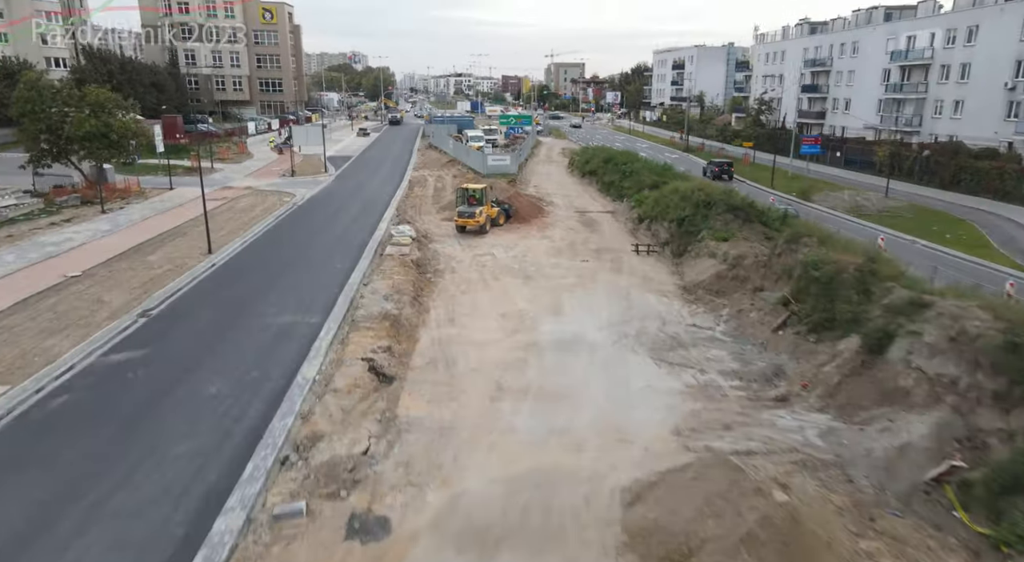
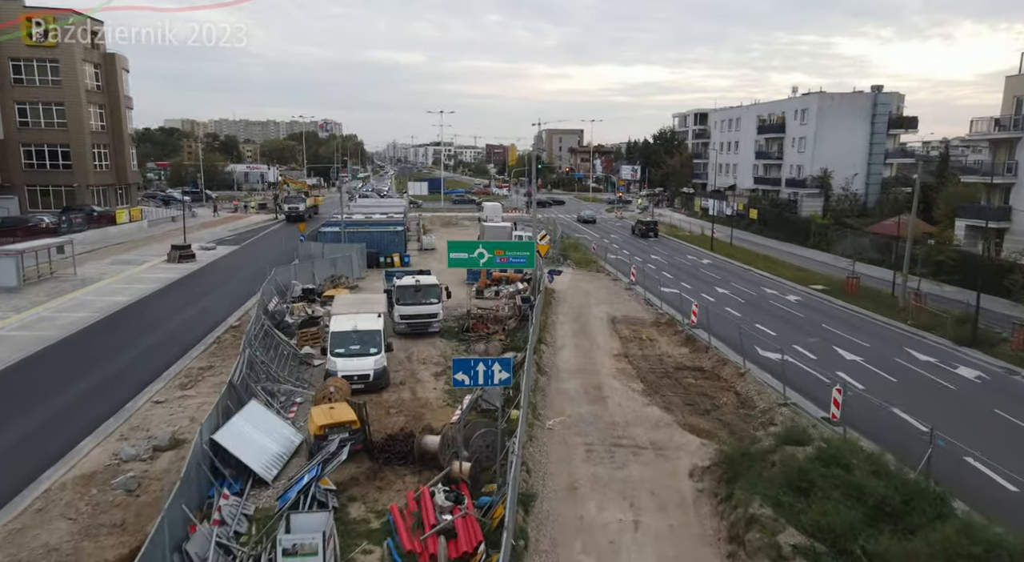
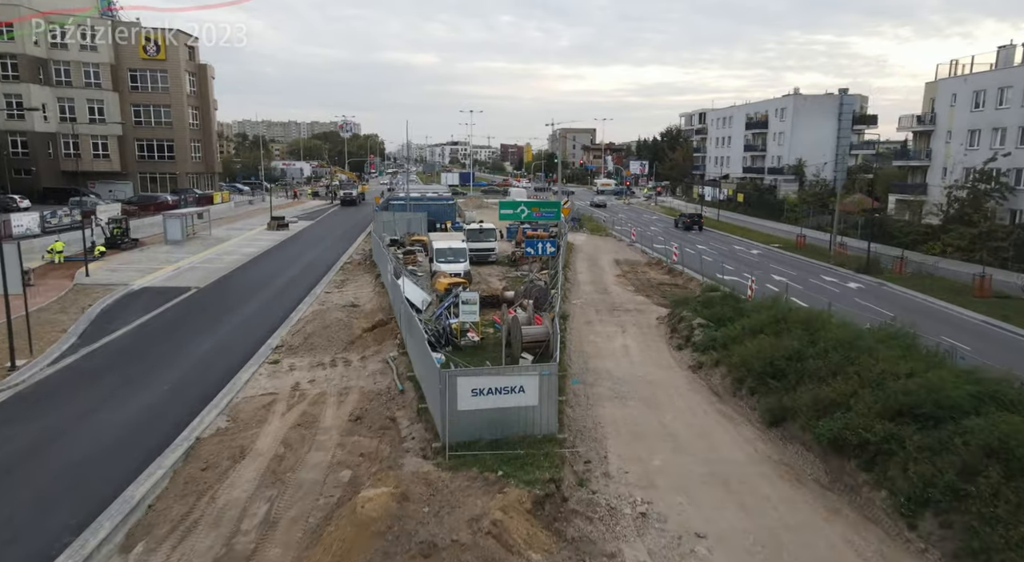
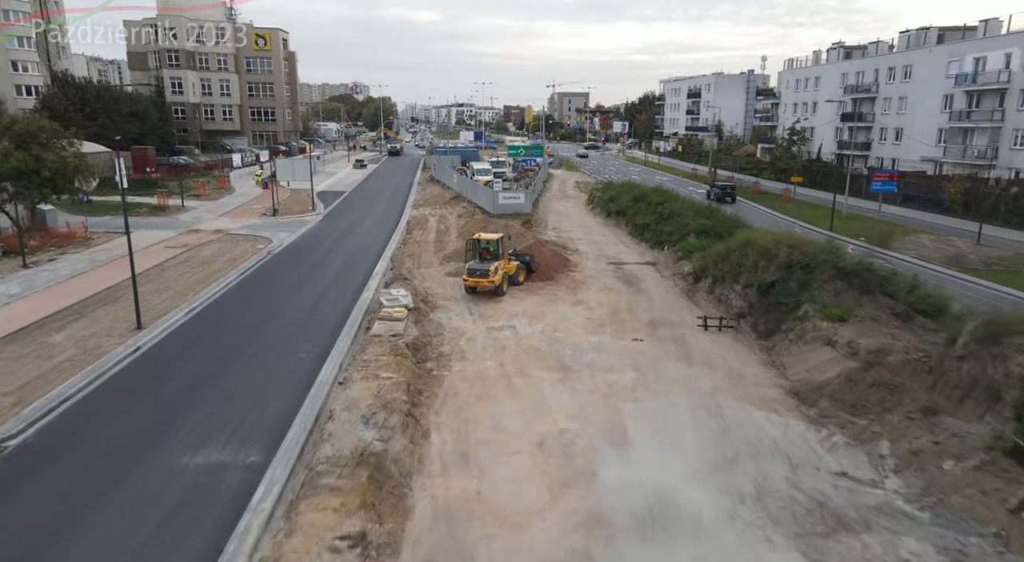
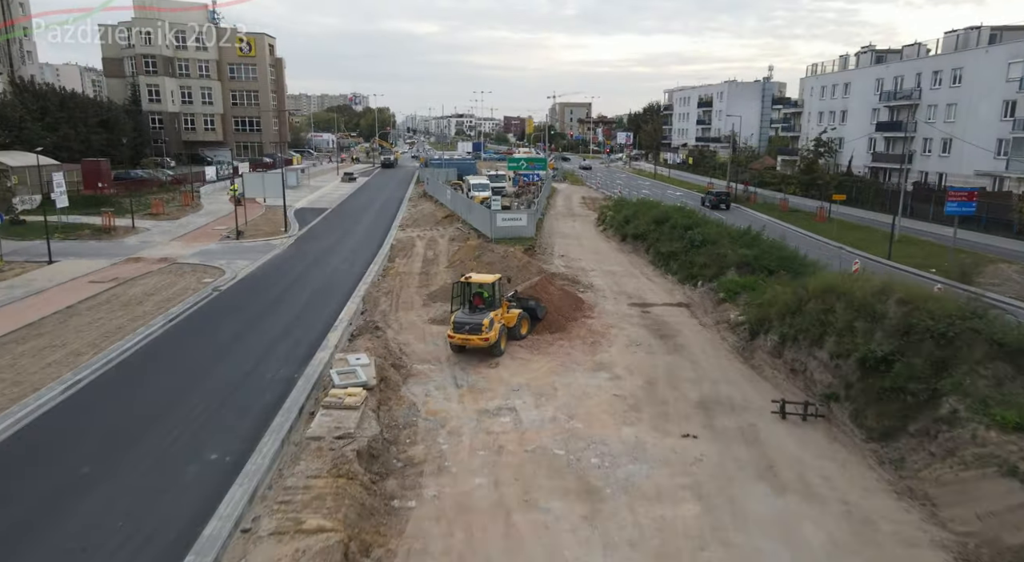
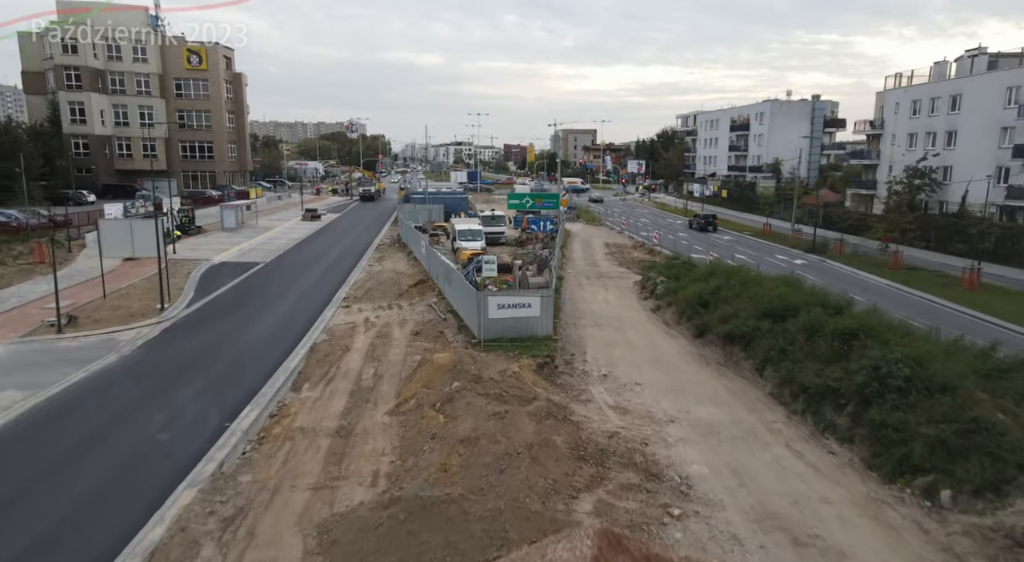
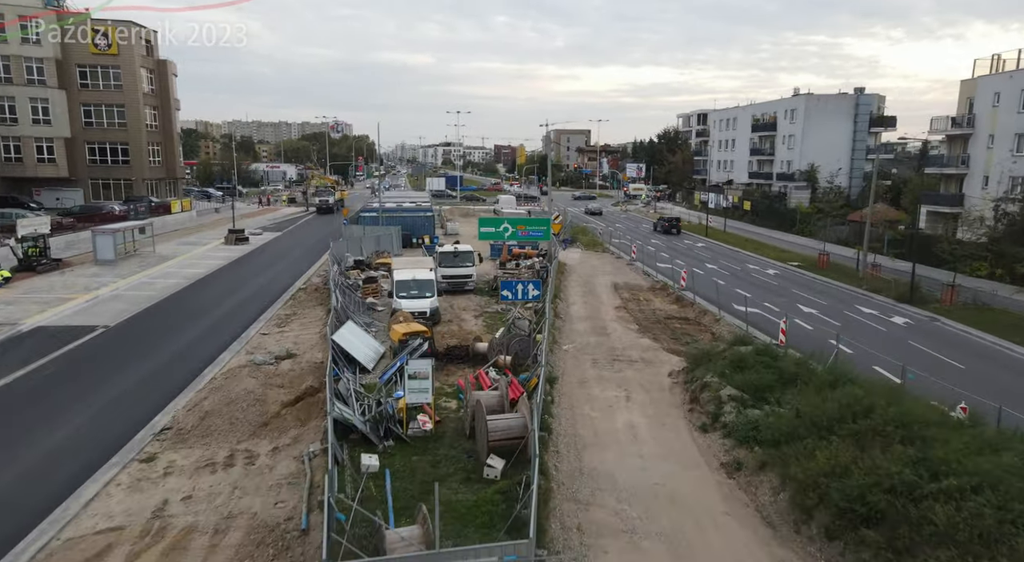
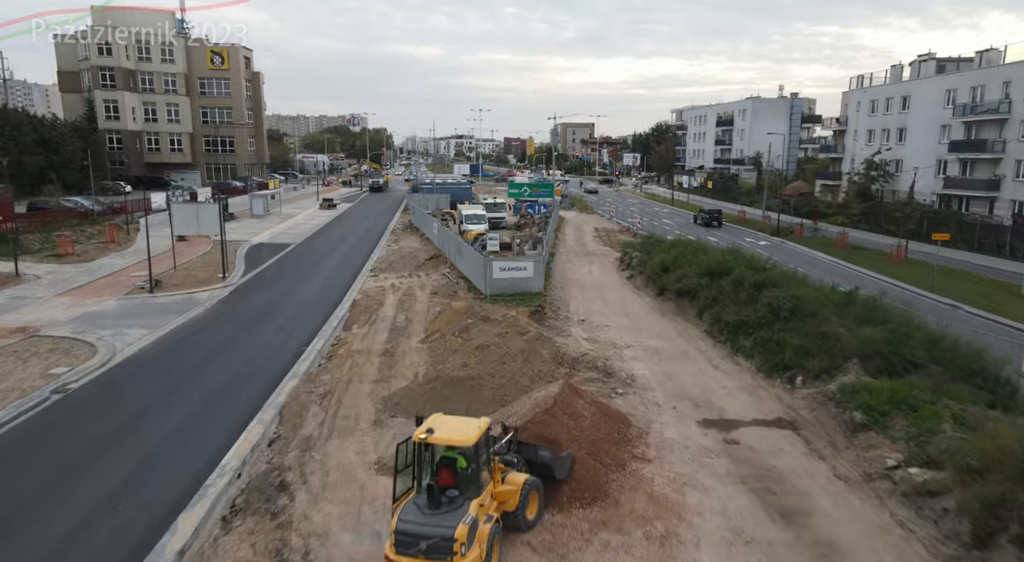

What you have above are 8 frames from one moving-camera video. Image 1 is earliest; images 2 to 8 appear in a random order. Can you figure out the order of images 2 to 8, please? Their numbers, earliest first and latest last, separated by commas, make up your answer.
4, 5, 8, 6, 3, 7, 2
